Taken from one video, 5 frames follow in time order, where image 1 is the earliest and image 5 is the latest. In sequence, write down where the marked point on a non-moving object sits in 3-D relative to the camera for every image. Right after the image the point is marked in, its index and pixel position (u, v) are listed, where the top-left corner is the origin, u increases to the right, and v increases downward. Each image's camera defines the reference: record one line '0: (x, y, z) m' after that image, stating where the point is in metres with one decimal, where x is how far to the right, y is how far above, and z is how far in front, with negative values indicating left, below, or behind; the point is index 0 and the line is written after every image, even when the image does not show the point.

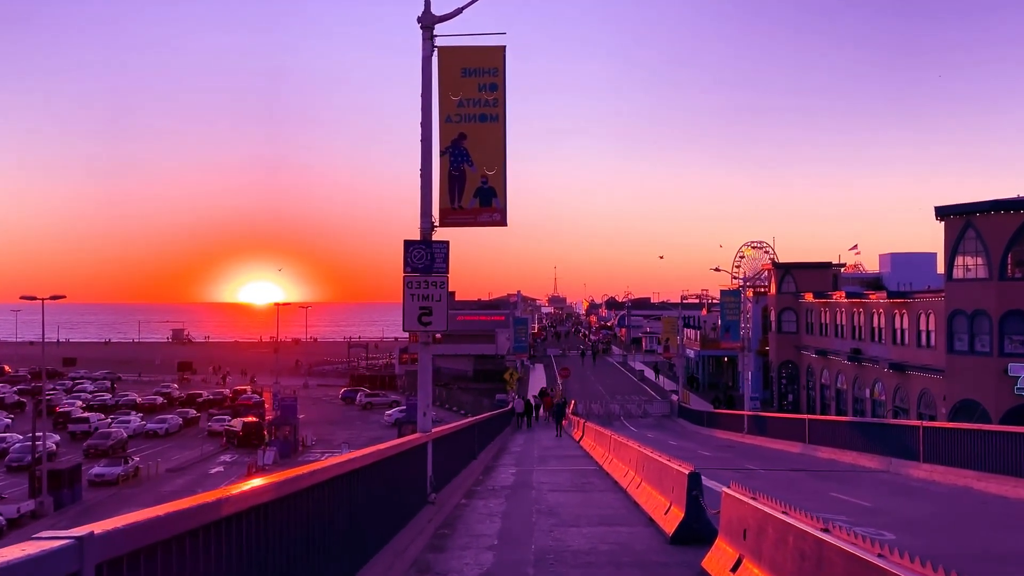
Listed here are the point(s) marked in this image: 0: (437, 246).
0: (-1.0, +0.5, +10.7) m
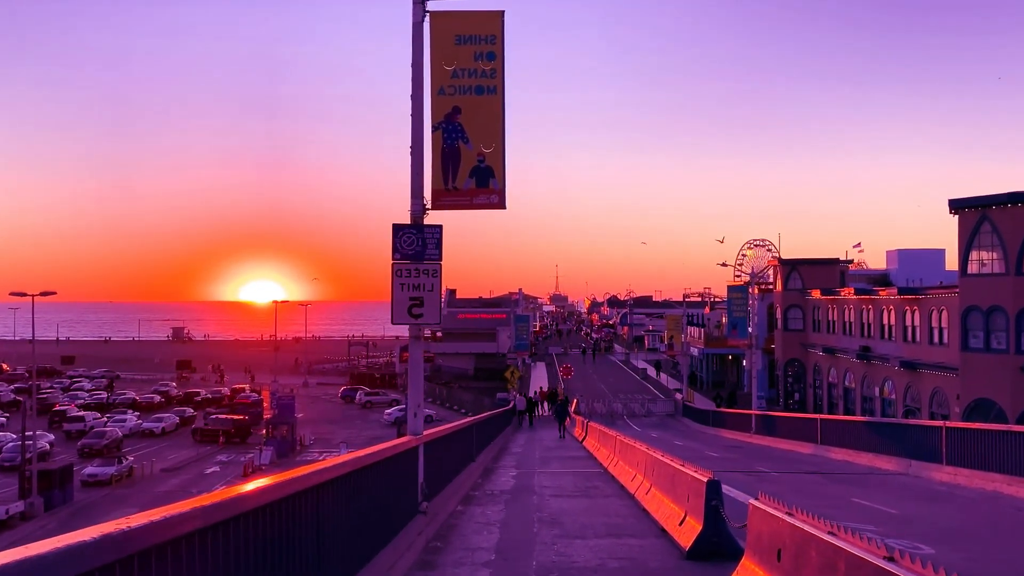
0: (-1.0, +0.7, +9.7) m
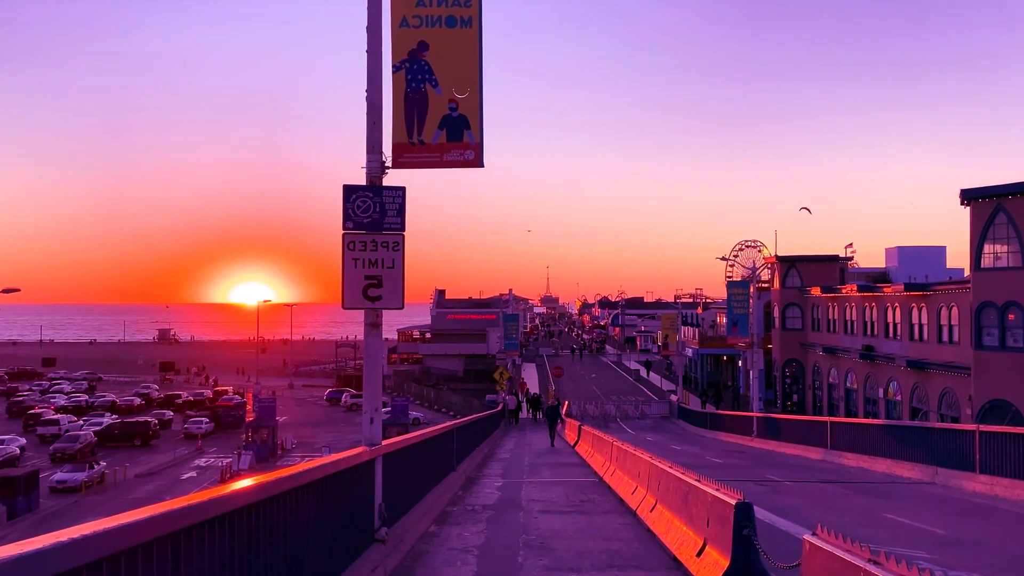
0: (-1.2, +0.9, +7.9) m
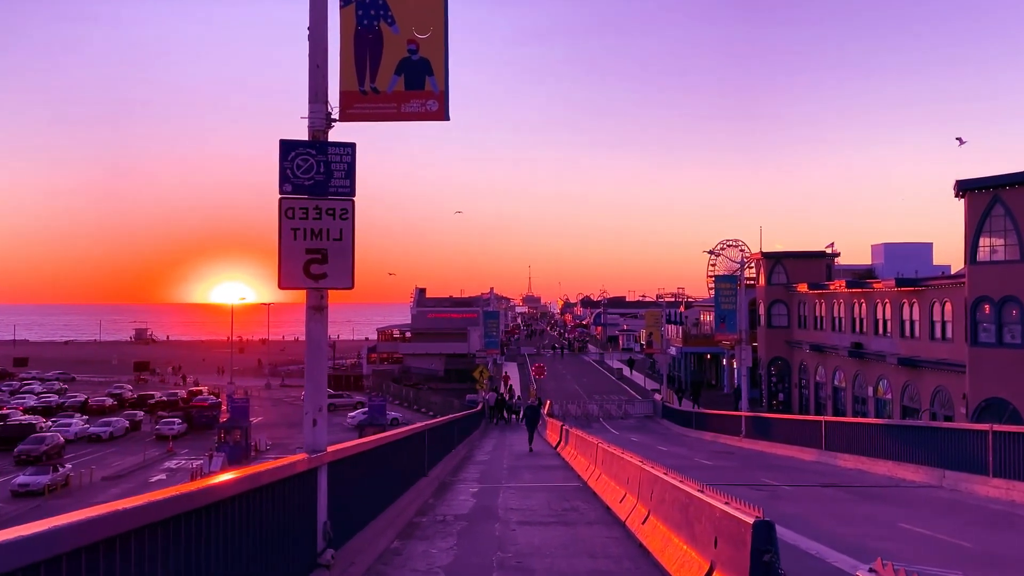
0: (-1.4, +1.1, +6.6) m
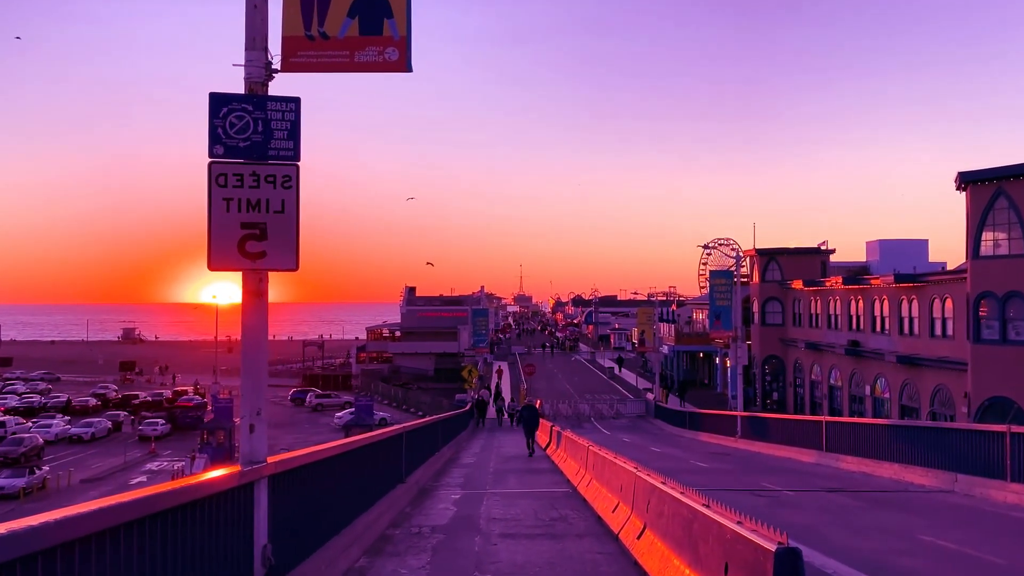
0: (-1.6, +1.2, +5.6) m
